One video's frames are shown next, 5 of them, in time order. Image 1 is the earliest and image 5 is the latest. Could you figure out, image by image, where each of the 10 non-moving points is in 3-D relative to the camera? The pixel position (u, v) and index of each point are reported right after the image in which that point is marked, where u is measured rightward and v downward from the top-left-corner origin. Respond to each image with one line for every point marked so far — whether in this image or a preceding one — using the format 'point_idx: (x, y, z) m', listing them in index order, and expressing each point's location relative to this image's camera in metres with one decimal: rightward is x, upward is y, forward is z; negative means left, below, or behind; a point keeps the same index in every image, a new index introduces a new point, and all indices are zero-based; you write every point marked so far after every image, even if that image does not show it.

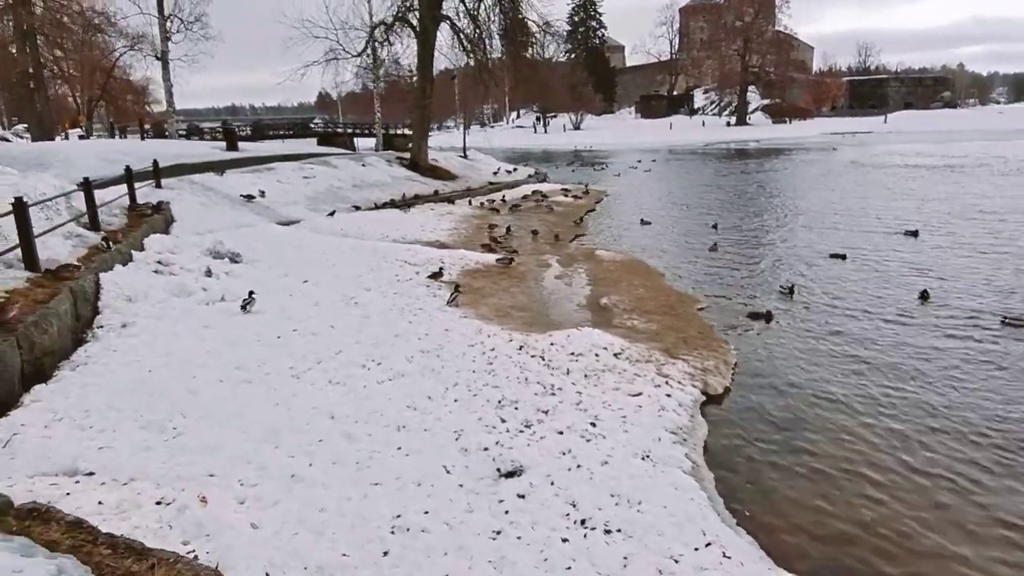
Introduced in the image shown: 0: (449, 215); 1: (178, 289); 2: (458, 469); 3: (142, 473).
0: (-1.8, +2.0, +19.3) m
1: (-4.6, 0.0, +9.6) m
2: (-0.4, -1.4, +5.3) m
3: (-2.5, -1.3, +4.7) m
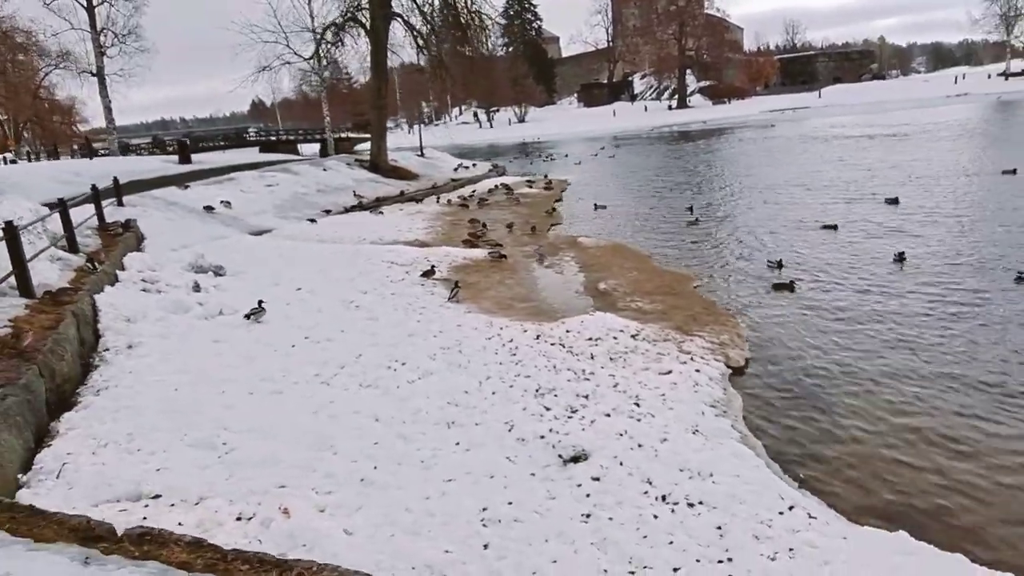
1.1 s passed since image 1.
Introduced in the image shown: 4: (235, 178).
0: (-2.5, +2.0, +19.1) m
1: (-4.5, -0.2, +9.3) m
2: (+0.1, -1.3, +5.3) m
3: (-2.0, -1.3, +4.6) m
4: (-7.8, +3.1, +19.6) m
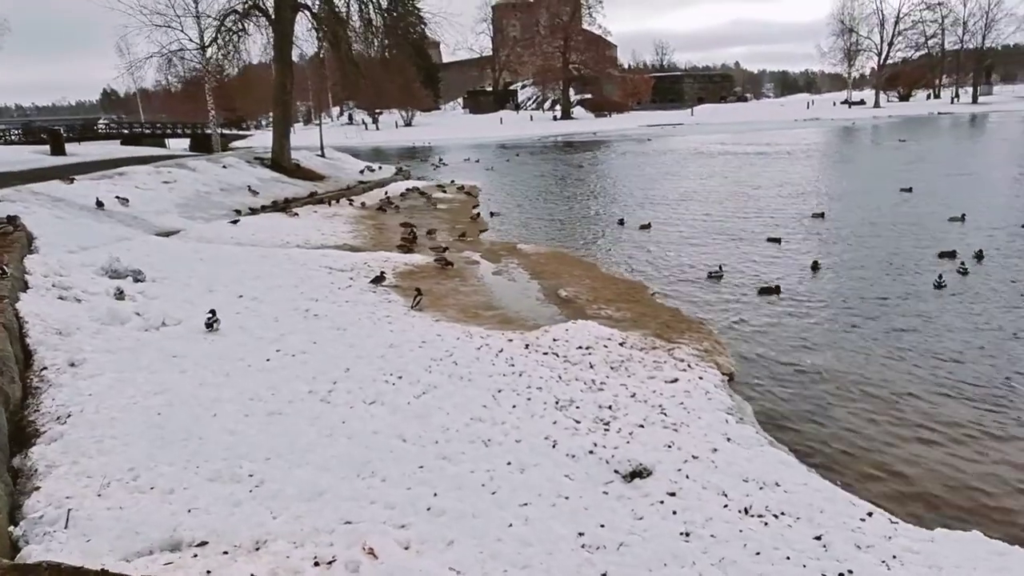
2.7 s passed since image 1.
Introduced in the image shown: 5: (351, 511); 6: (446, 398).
0: (-4.5, +1.8, +18.2) m
1: (-4.7, -0.3, +8.2) m
2: (+0.5, -1.3, +5.0) m
3: (-1.4, -1.4, +4.0) m
4: (-9.8, +2.9, +17.7) m
5: (-1.0, -1.4, +4.2) m
6: (-0.6, -1.0, +6.5) m
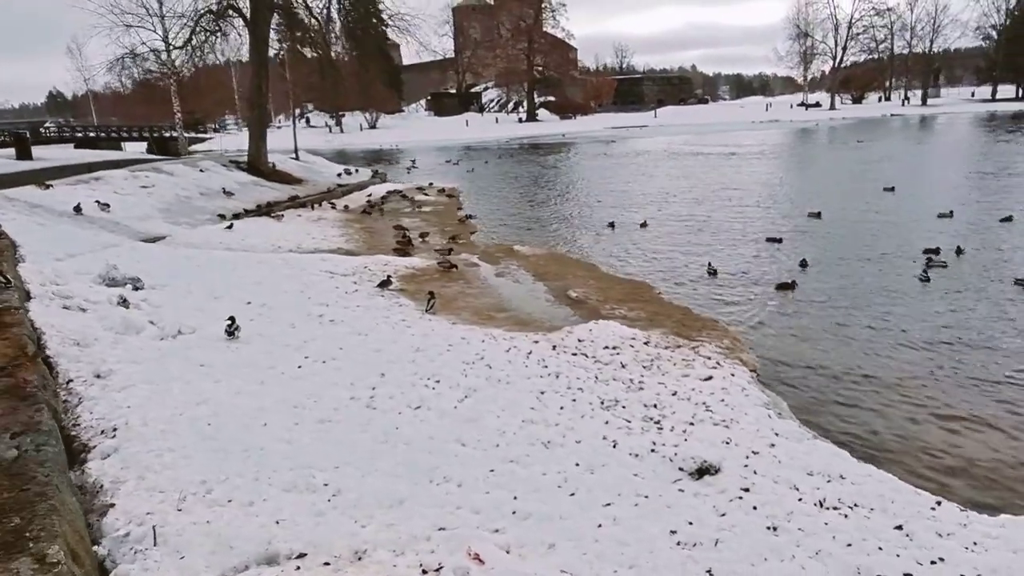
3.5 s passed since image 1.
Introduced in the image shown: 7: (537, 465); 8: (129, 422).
0: (-4.8, +1.7, +17.9) m
1: (-4.4, -0.4, +7.9) m
2: (+1.0, -1.3, +5.0) m
3: (-0.8, -1.4, +3.9) m
4: (-10.1, +2.7, +17.1) m
5: (-0.4, -1.4, +4.2) m
6: (-0.2, -1.0, +6.4) m
7: (+0.2, -1.3, +5.1) m
8: (-2.9, -1.0, +5.4) m
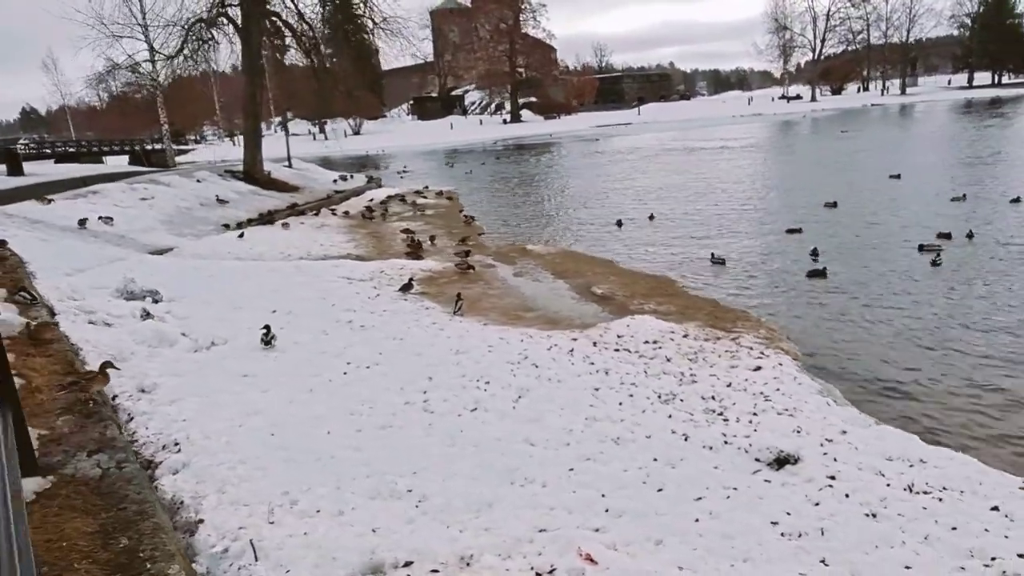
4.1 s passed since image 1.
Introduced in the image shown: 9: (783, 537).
0: (-4.6, +1.5, +17.7) m
1: (-3.9, -0.6, +7.7) m
2: (+1.6, -1.3, +4.9) m
3: (-0.2, -1.4, +3.8) m
4: (-9.9, +2.3, +16.8) m
5: (+0.1, -1.4, +4.1) m
6: (+0.3, -1.0, +6.3) m
7: (+0.7, -1.2, +5.0) m
8: (-2.4, -1.1, +5.2) m
9: (+1.5, -1.4, +3.9) m
